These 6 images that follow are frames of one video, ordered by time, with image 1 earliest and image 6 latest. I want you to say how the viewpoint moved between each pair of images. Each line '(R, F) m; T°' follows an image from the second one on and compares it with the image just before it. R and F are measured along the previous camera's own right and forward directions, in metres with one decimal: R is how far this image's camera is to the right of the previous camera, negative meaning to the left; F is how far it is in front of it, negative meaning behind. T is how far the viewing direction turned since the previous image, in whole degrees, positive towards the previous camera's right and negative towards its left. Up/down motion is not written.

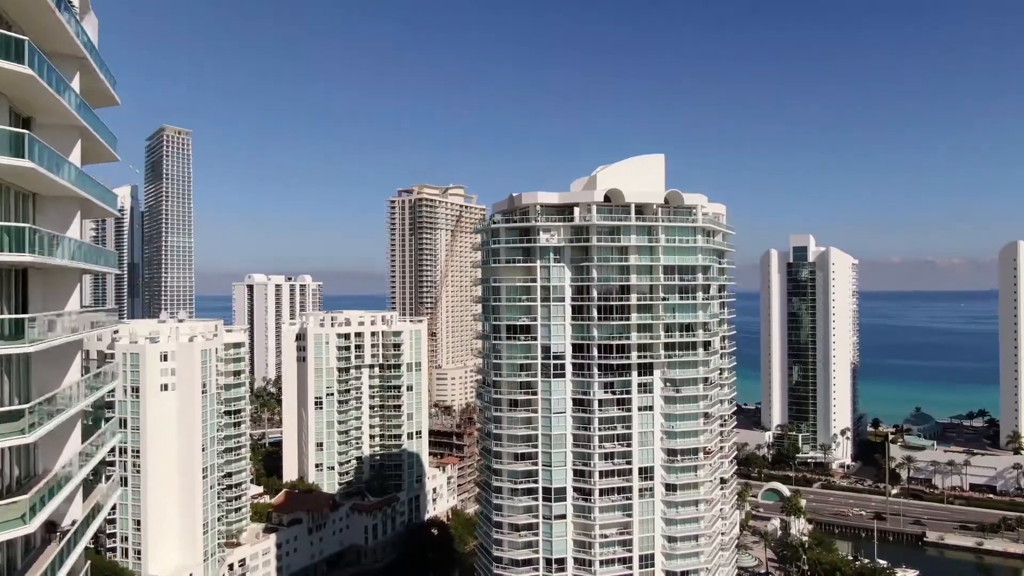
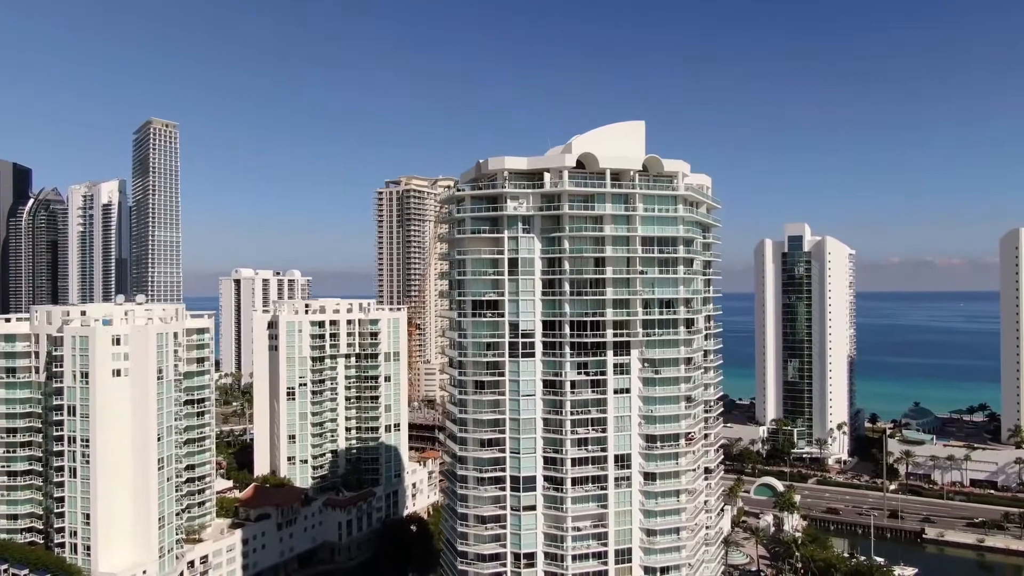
(+2.5, +4.0) m; 0°
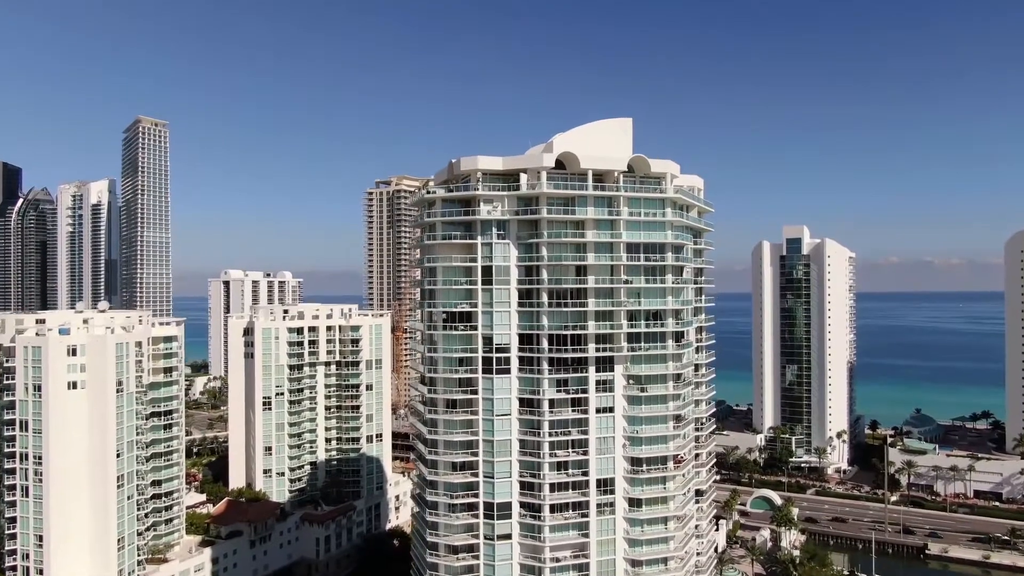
(+1.7, +3.8) m; 0°
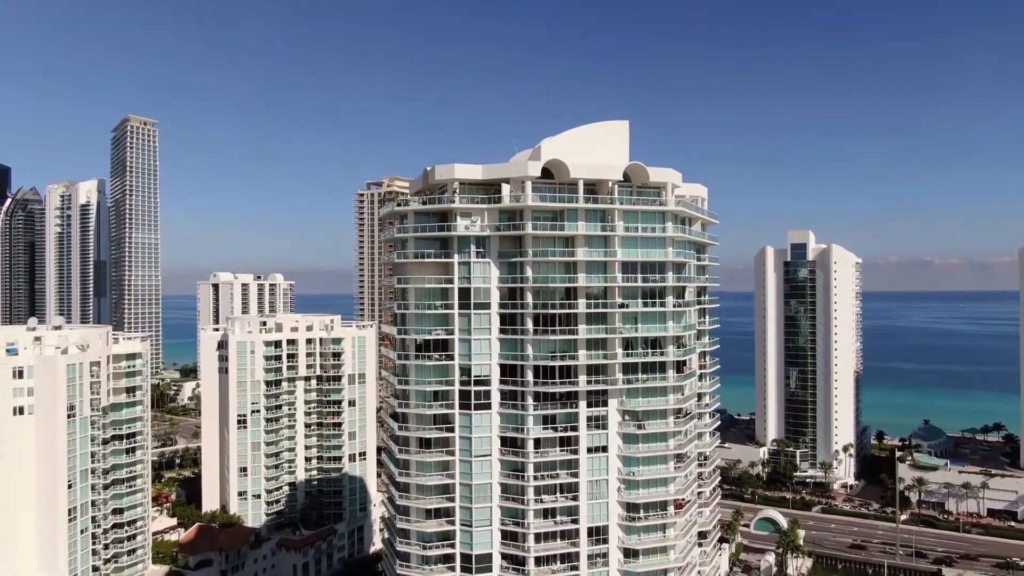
(+1.1, +5.0) m; 0°
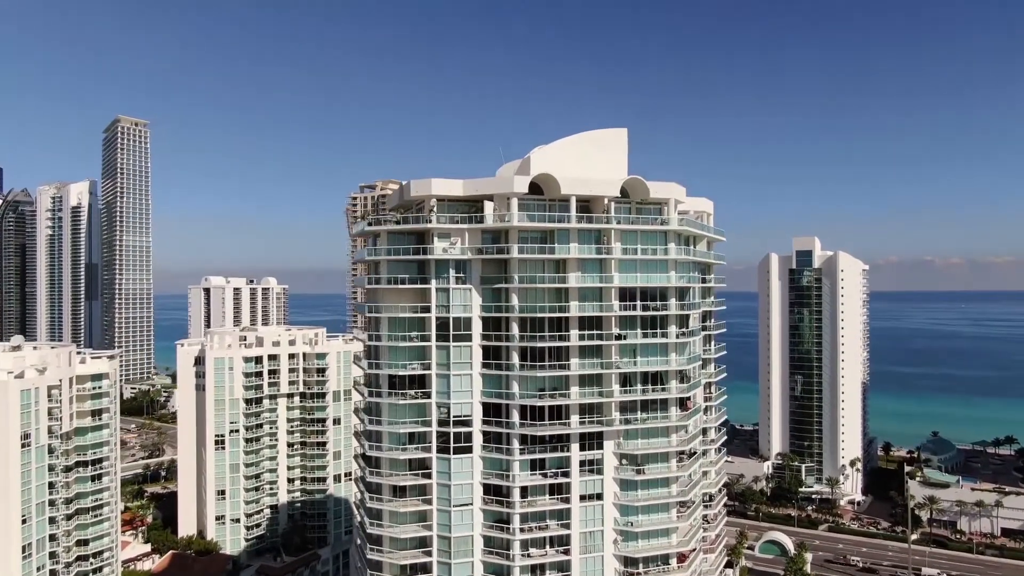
(+0.9, +4.2) m; 0°
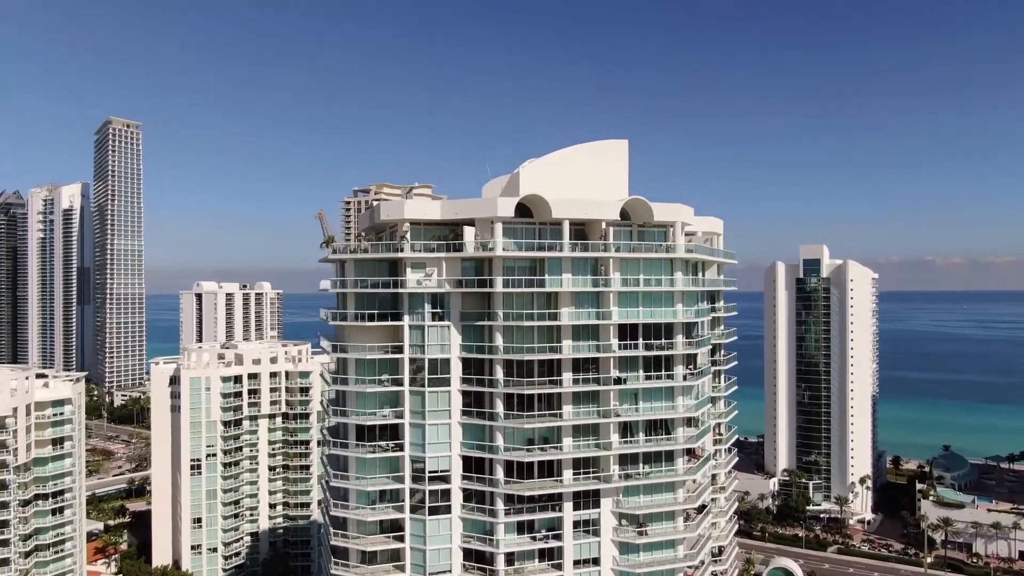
(+0.8, +4.4) m; 0°
